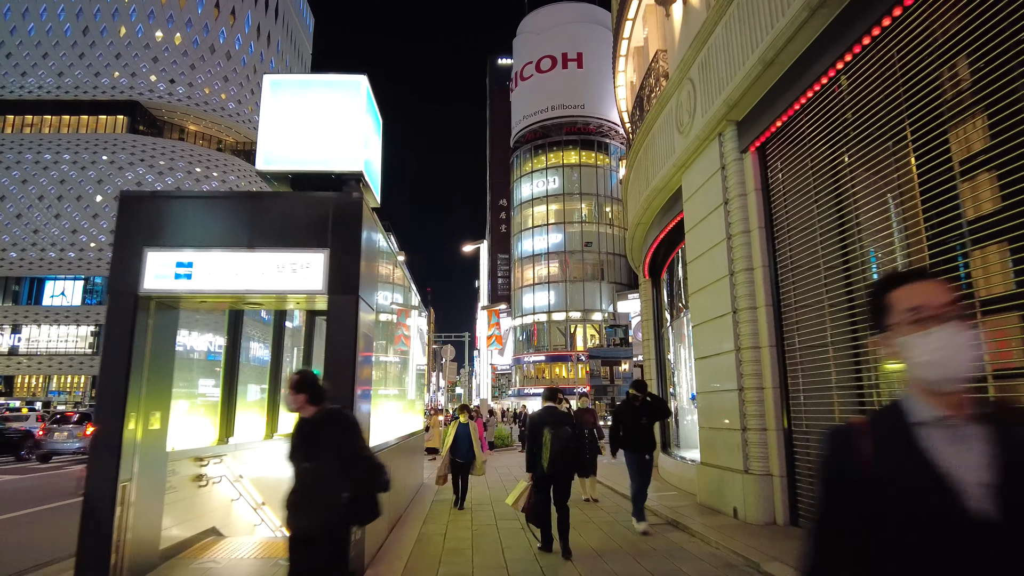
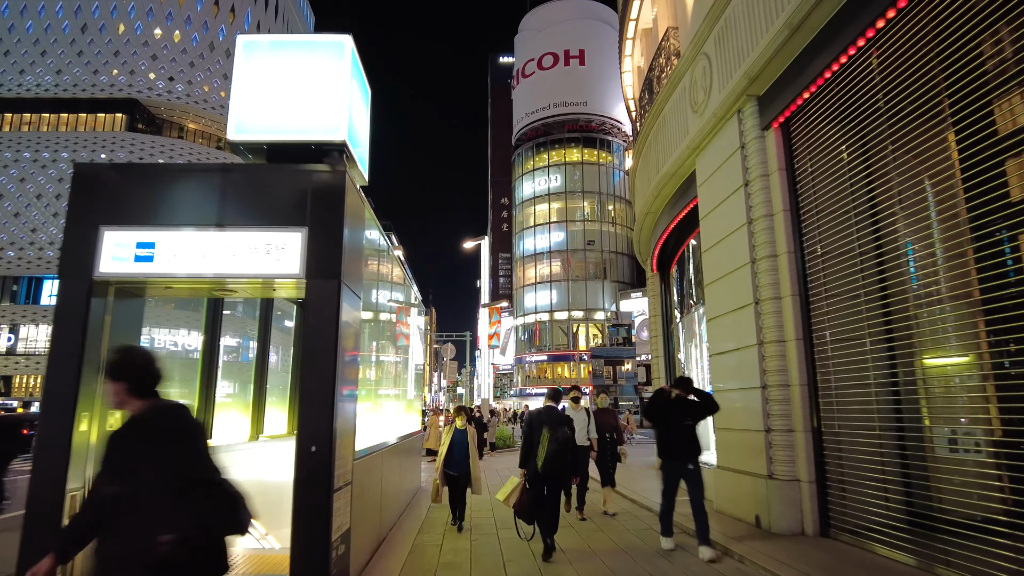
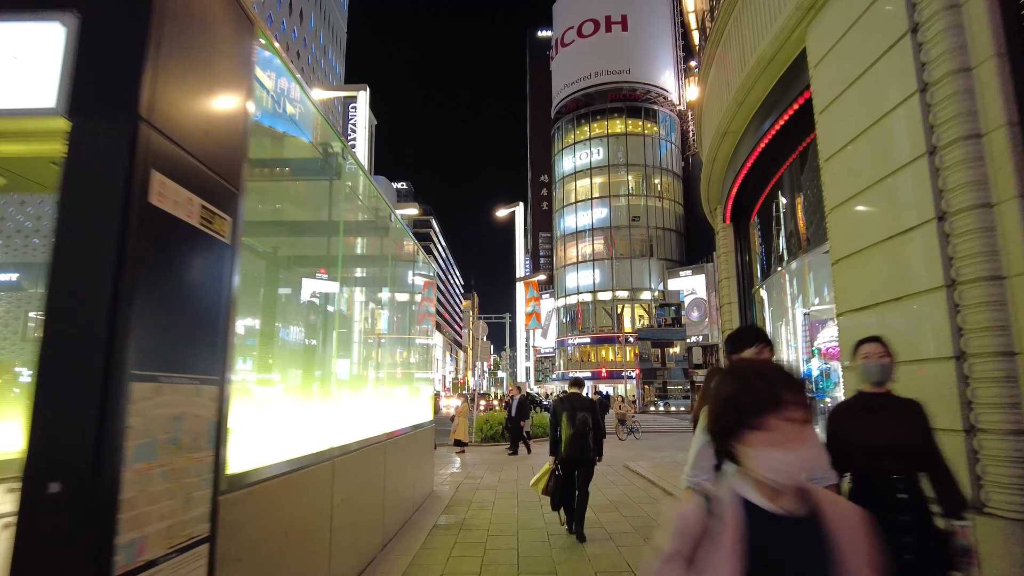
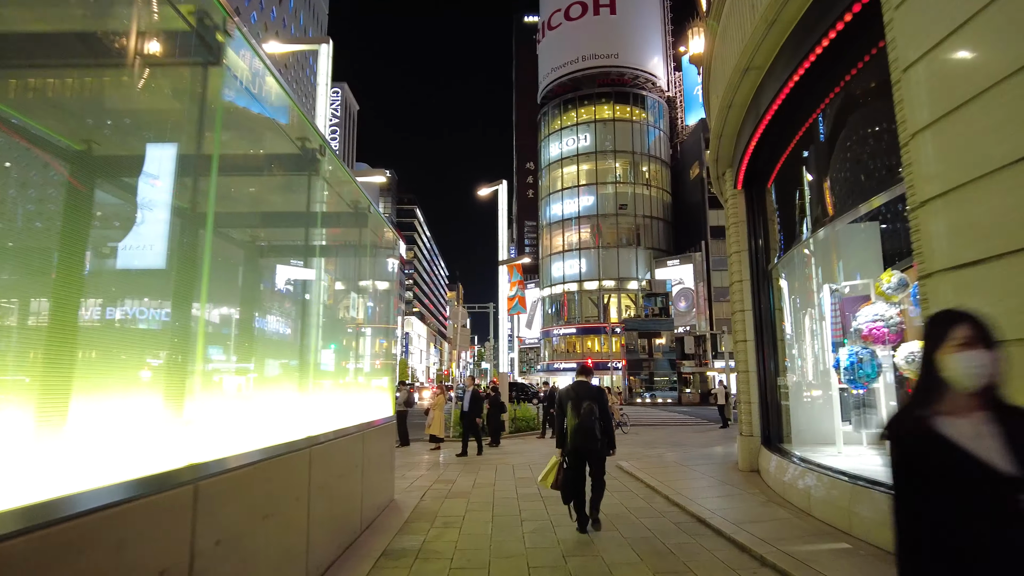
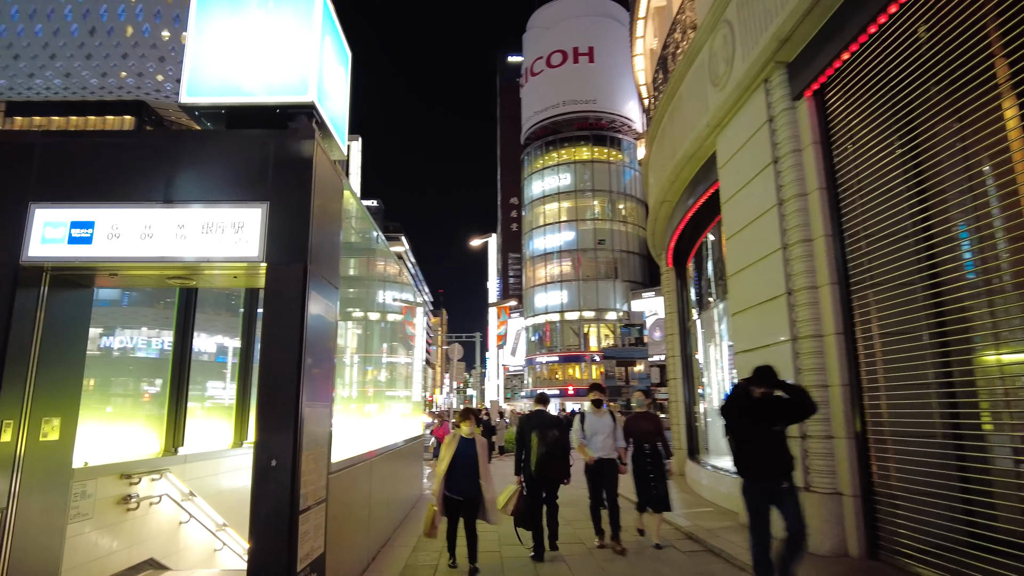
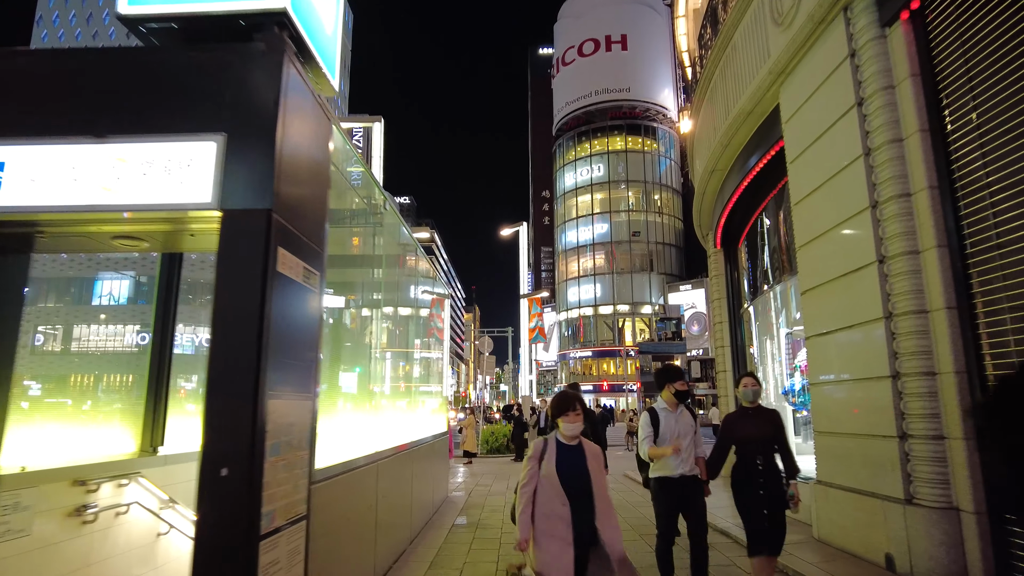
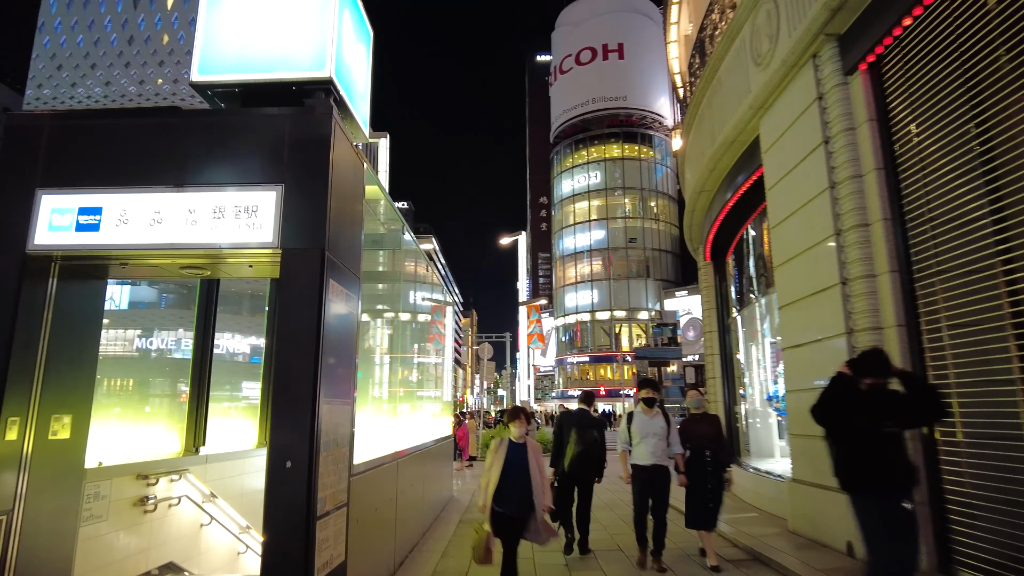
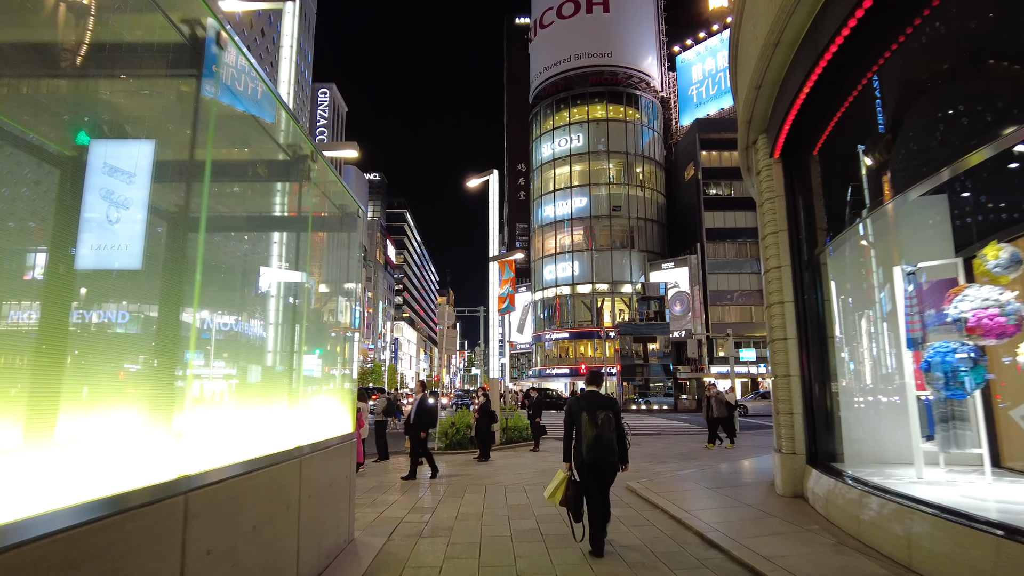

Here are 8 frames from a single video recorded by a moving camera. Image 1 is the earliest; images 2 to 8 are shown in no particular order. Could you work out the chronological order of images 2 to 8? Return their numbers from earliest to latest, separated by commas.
2, 5, 7, 6, 3, 4, 8
